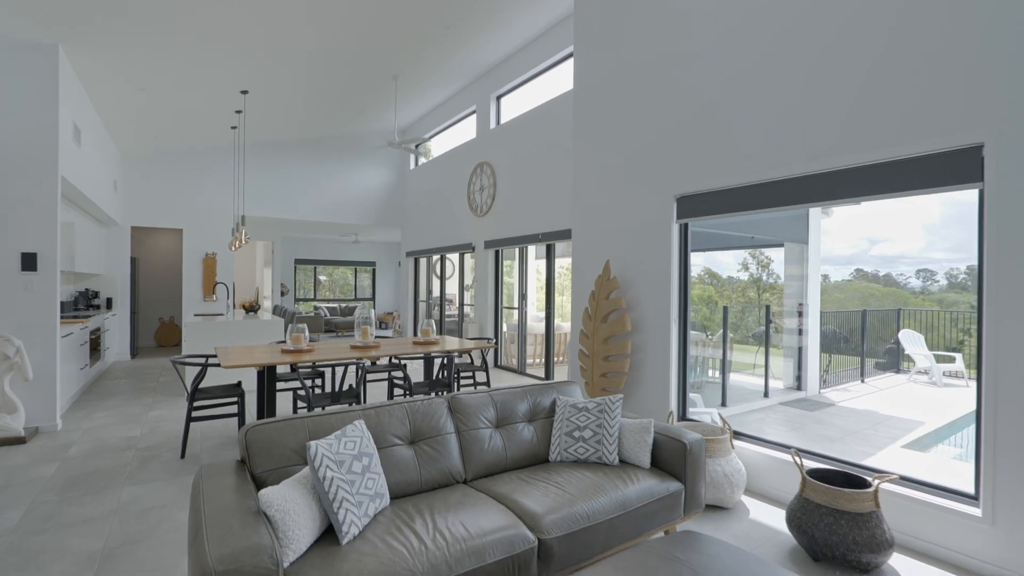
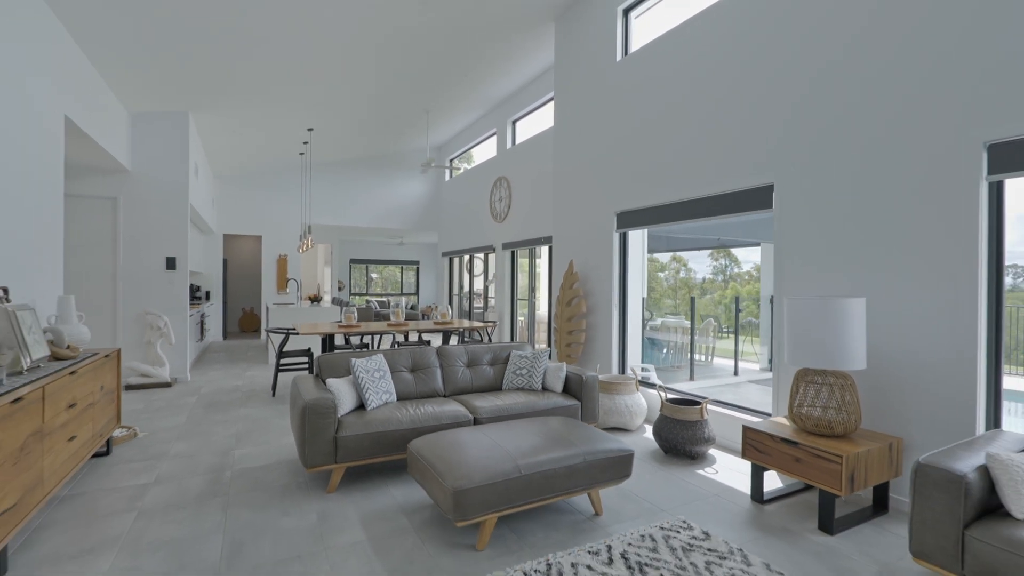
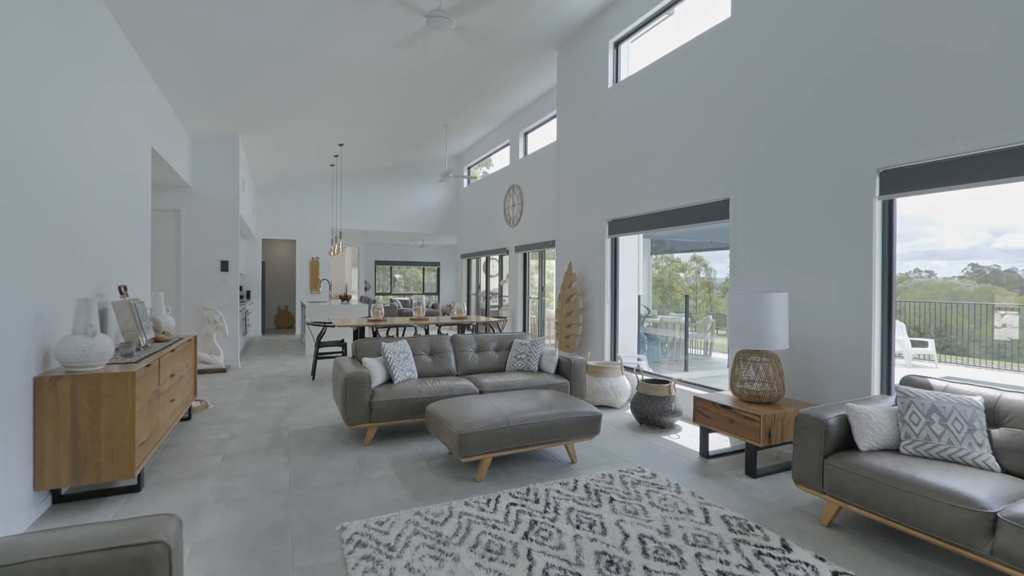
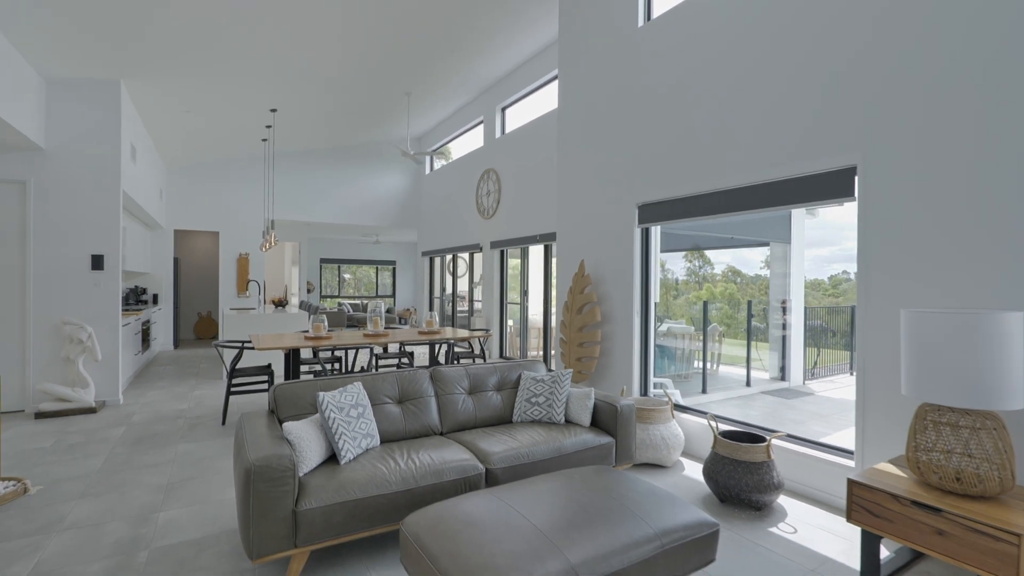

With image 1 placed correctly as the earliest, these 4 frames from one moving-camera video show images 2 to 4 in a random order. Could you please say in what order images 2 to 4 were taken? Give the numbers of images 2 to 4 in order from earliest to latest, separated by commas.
4, 2, 3
